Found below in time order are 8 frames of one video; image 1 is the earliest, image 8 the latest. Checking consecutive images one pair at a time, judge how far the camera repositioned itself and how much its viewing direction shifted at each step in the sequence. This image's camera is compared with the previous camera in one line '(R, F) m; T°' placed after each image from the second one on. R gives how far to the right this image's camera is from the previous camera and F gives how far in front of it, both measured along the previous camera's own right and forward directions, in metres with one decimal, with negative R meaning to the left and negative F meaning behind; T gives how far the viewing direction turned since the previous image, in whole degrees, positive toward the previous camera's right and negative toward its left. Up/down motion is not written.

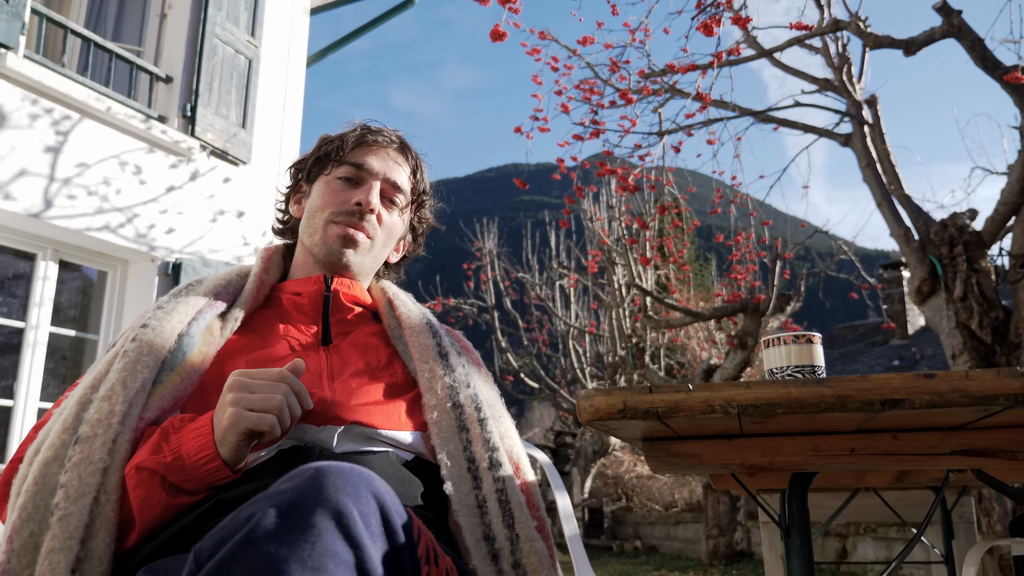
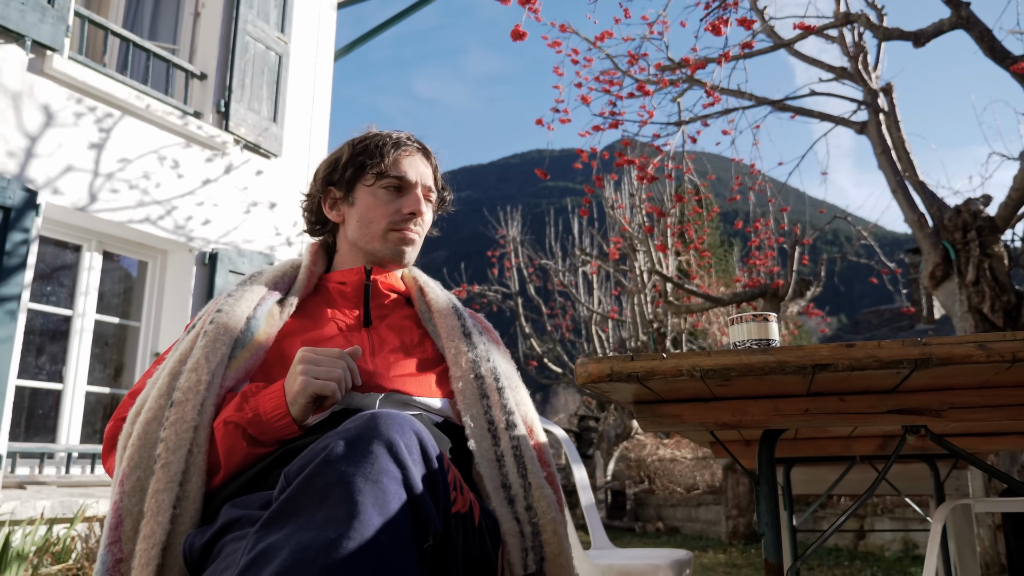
(0.0, -0.2) m; -2°
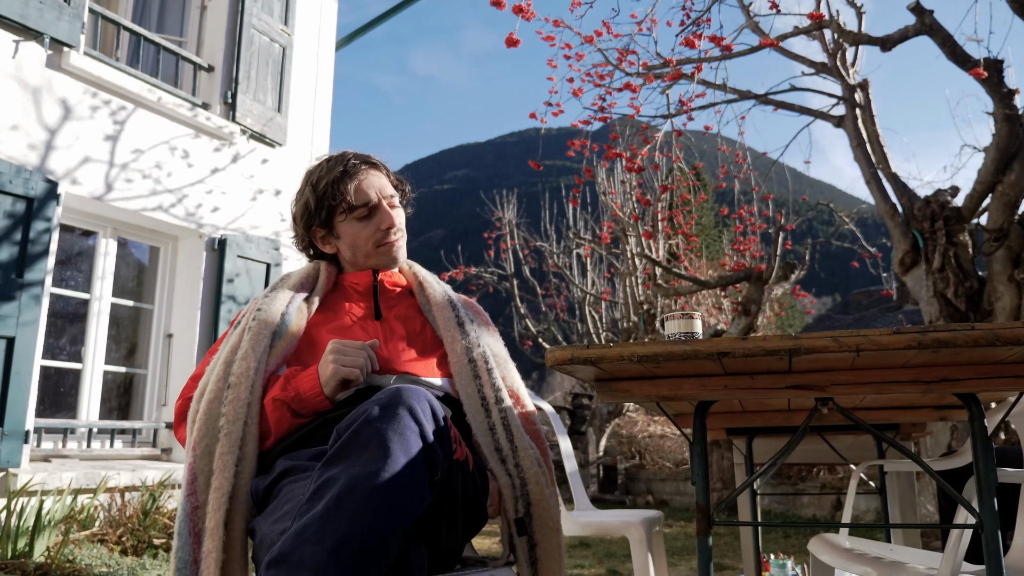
(0.0, -0.3) m; 0°
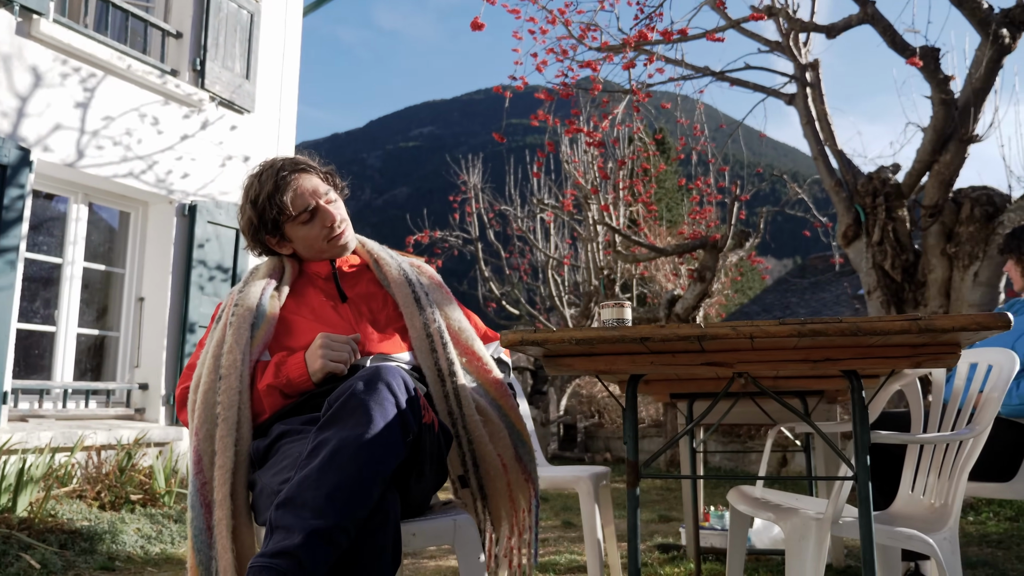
(0.0, -0.2) m; +2°
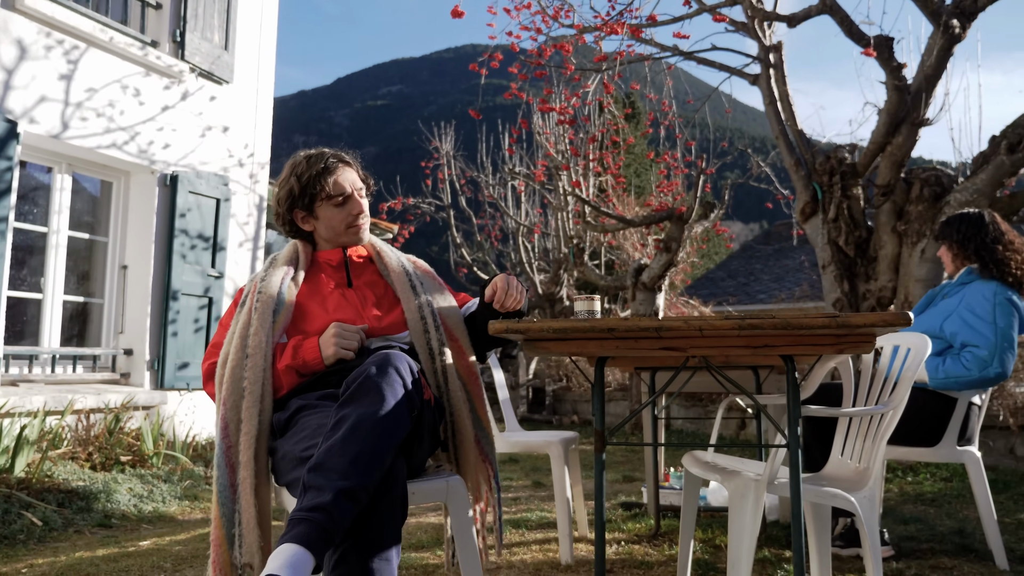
(0.0, -0.2) m; +2°
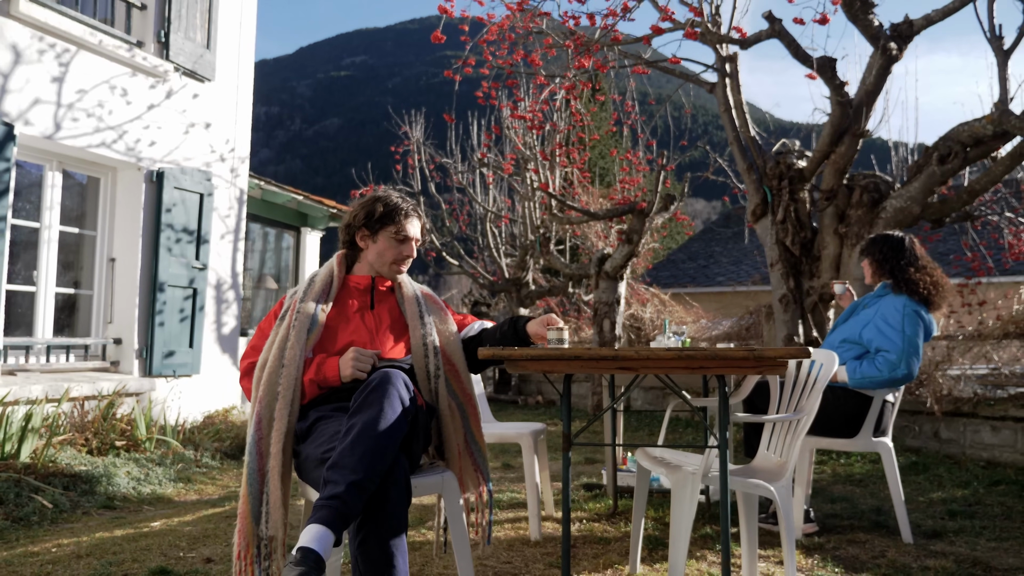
(-0.1, -0.4) m; +3°
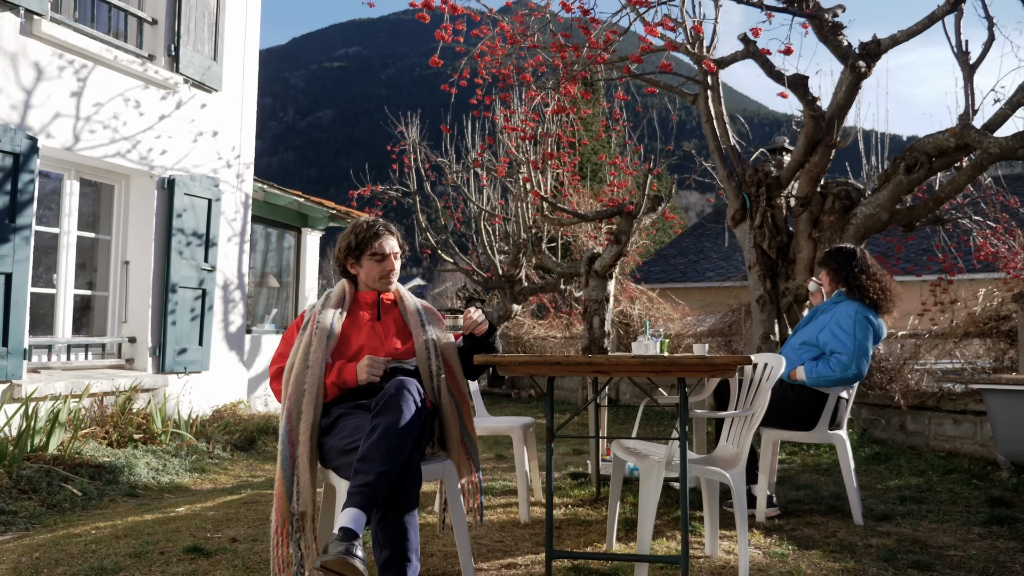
(0.0, -0.4) m; 0°
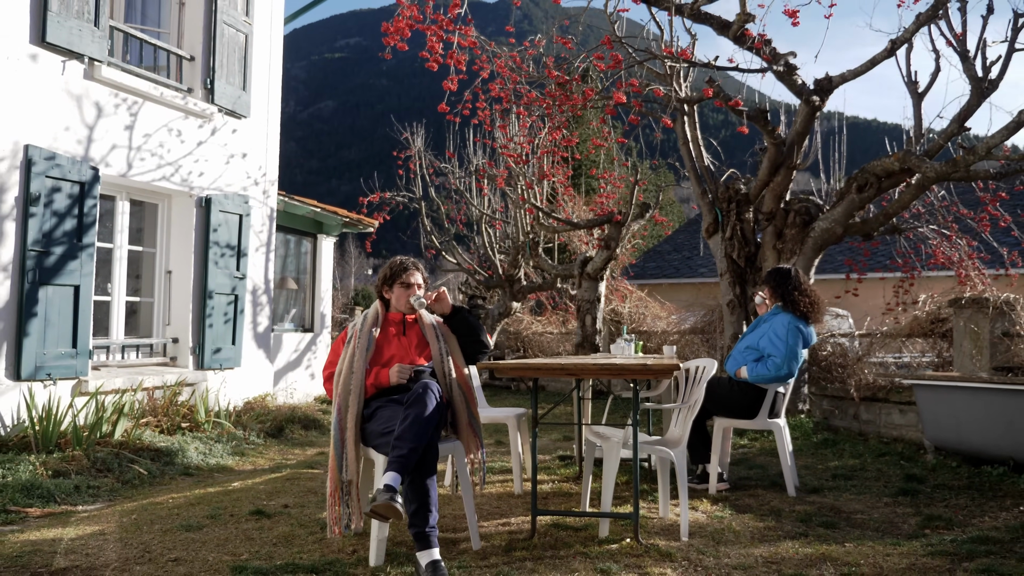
(0.0, -0.8) m; 0°
